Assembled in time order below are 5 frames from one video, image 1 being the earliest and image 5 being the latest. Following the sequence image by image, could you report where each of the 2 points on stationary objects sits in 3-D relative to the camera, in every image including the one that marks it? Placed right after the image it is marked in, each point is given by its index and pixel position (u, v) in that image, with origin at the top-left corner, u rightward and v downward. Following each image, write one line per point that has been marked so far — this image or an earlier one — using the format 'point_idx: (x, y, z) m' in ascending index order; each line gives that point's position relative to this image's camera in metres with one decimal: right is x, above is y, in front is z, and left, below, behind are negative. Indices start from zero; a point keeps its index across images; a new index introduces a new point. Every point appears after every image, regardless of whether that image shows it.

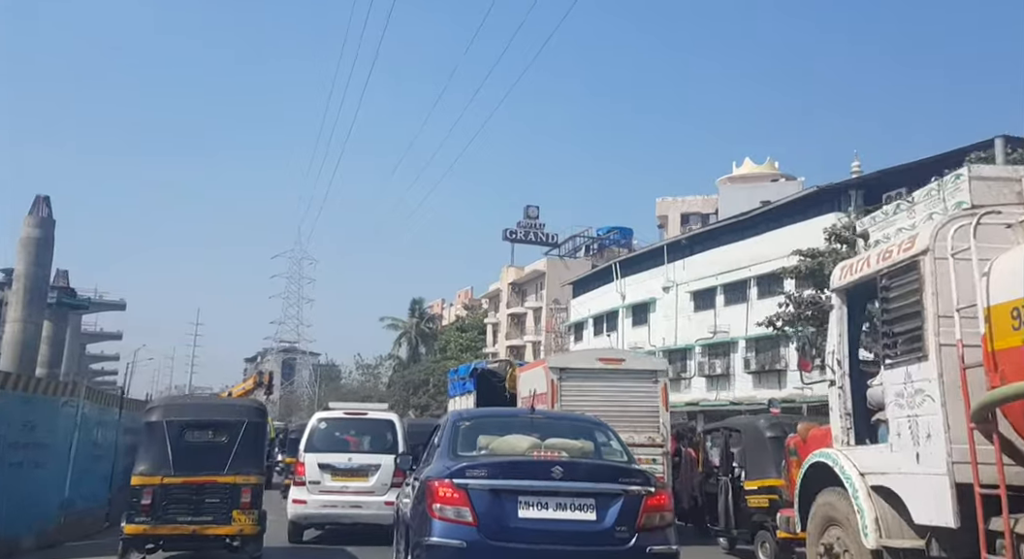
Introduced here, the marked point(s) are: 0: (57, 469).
0: (-6.1, -2.6, +14.0) m
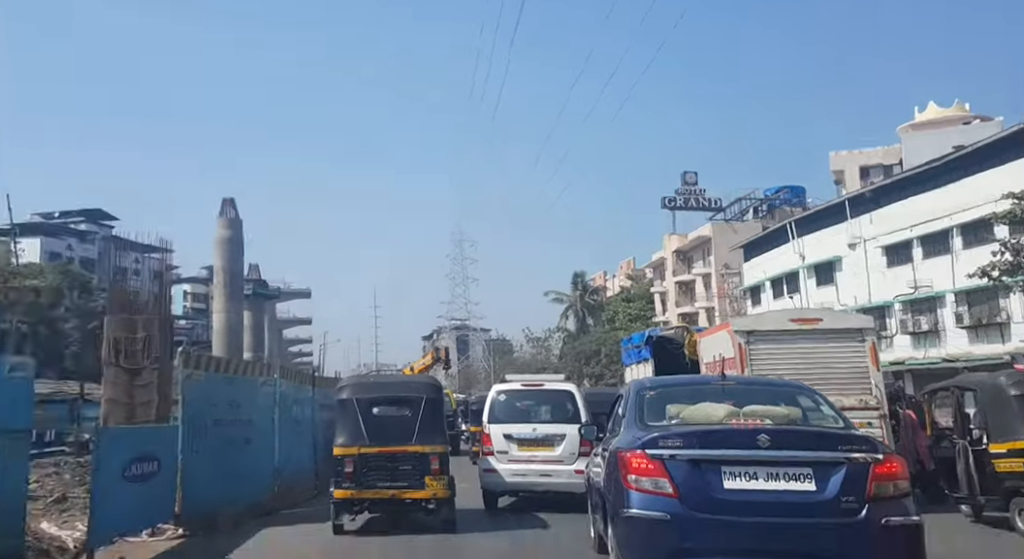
0: (-3.5, -2.3, +14.3) m
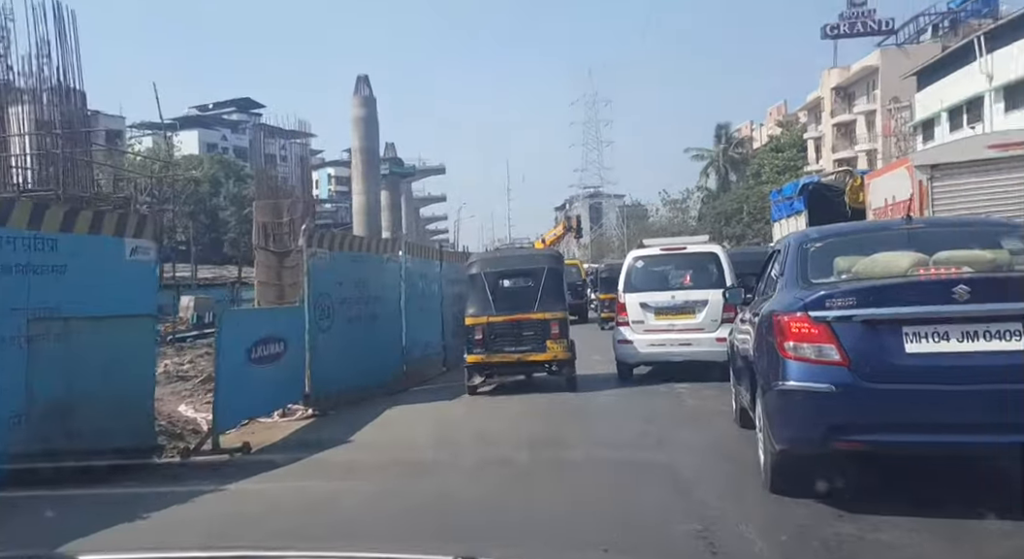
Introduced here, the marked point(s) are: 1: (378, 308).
0: (-1.7, -0.6, +13.8) m
1: (-1.8, -0.4, +13.3) m
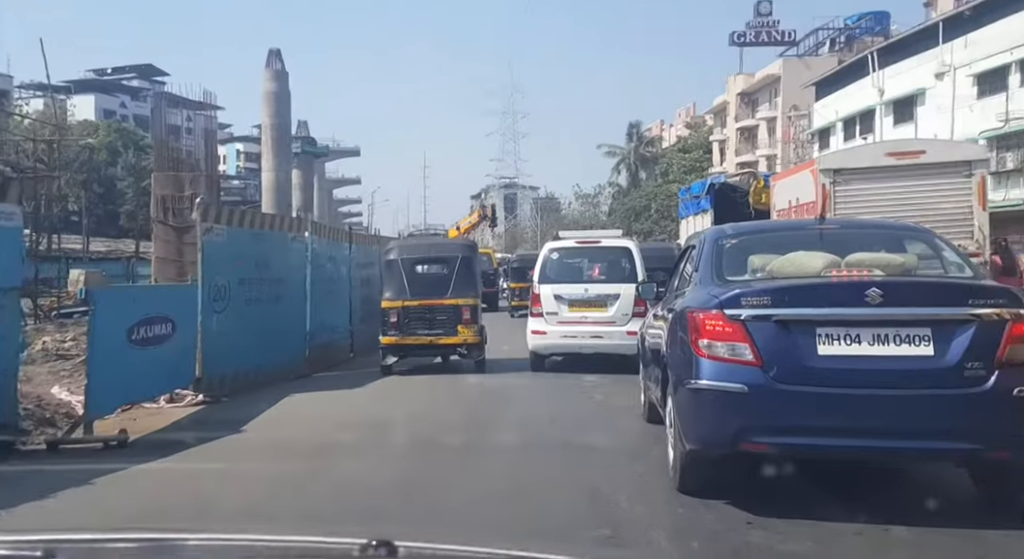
0: (-2.9, -0.3, +13.4) m
1: (-3.0, -0.1, +12.8) m
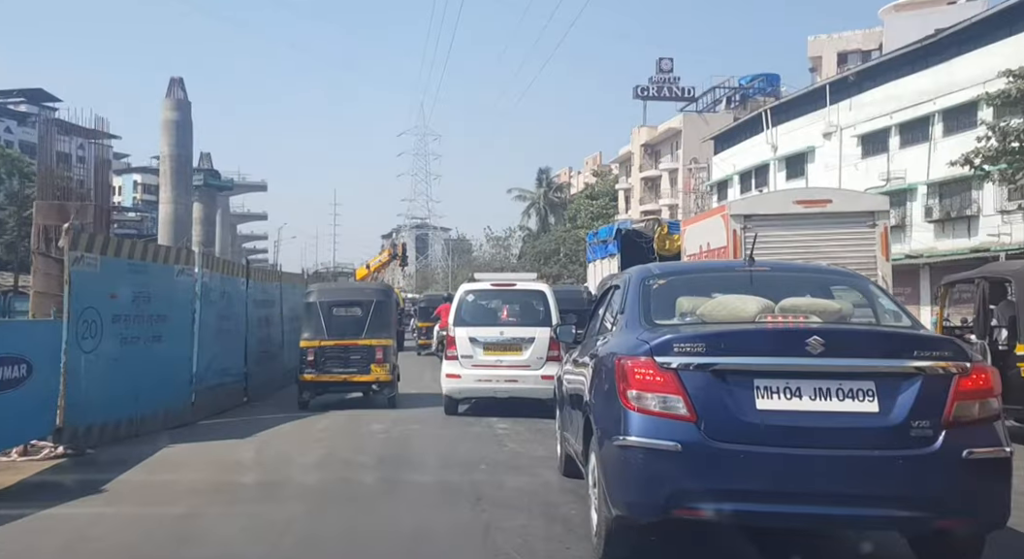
0: (-4.0, -0.8, +12.3) m
1: (-4.1, -0.6, +11.7) m
